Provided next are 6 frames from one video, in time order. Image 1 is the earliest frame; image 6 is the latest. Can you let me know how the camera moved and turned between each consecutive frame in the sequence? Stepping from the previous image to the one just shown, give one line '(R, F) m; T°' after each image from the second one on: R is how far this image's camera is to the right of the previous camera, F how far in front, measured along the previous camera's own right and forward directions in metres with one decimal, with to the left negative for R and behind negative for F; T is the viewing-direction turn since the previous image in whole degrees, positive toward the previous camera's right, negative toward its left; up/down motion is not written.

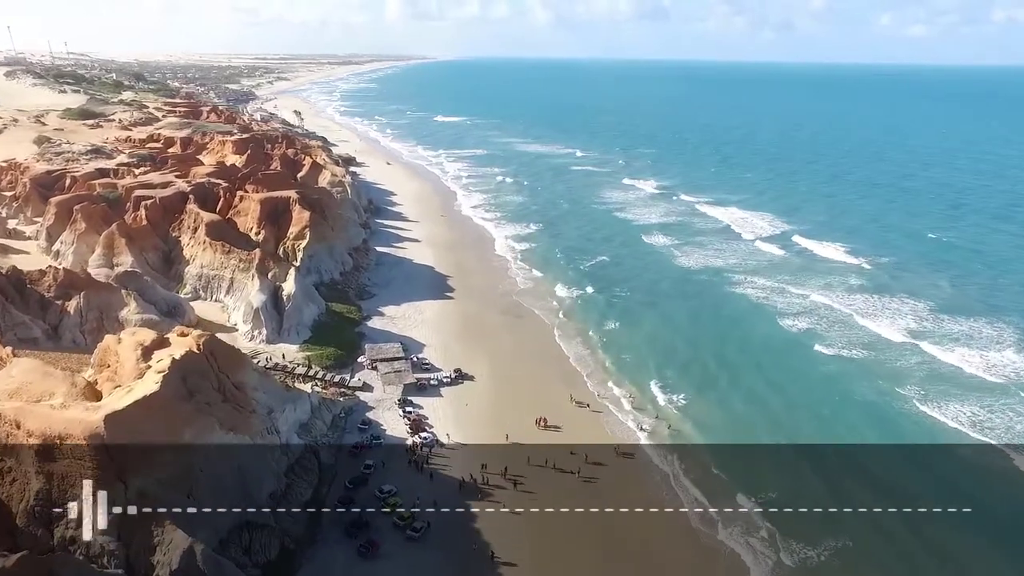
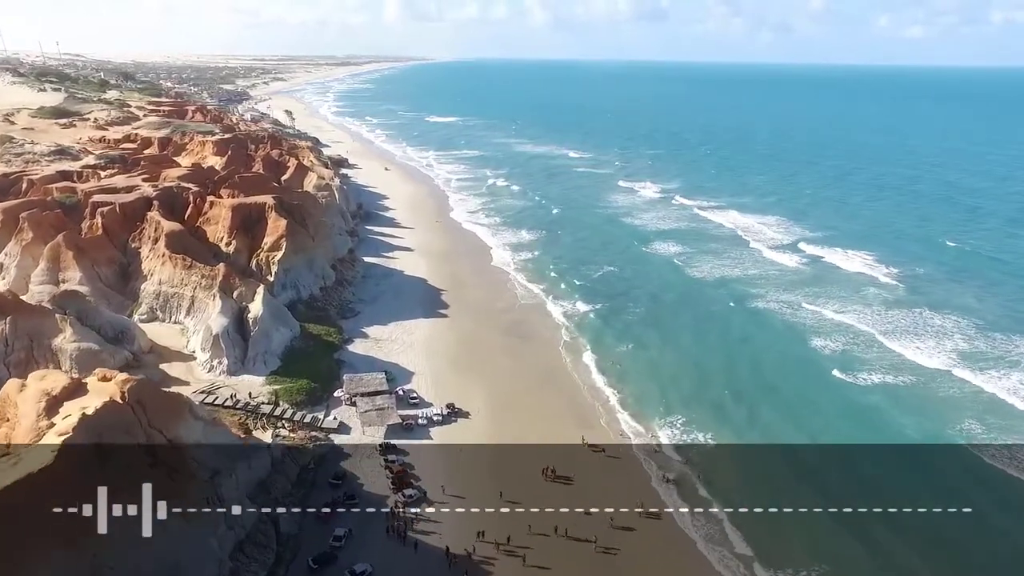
(-0.1, +4.7) m; 0°
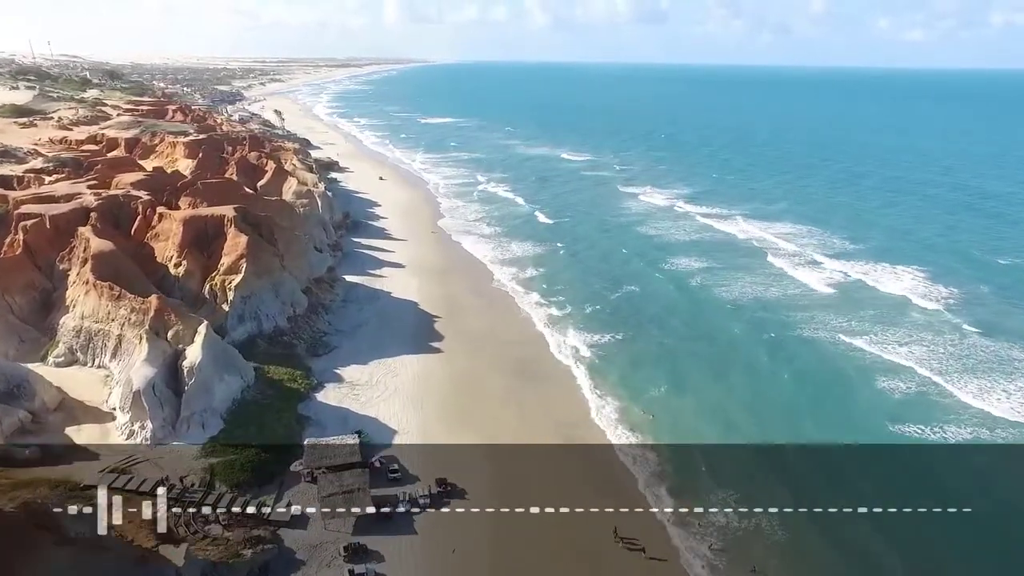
(-0.3, +6.7) m; 0°
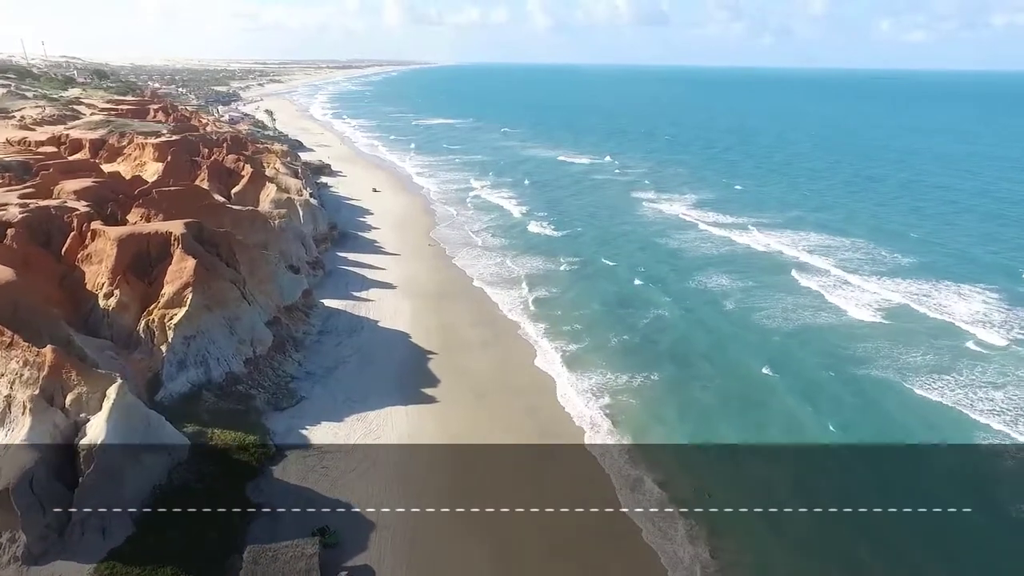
(-0.3, +6.4) m; 0°
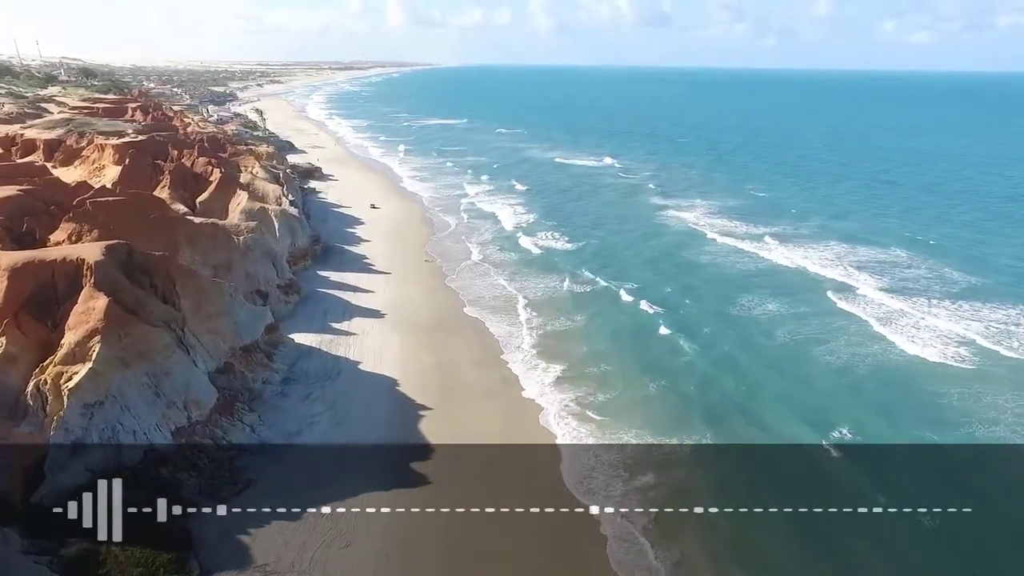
(-0.4, +6.7) m; 0°
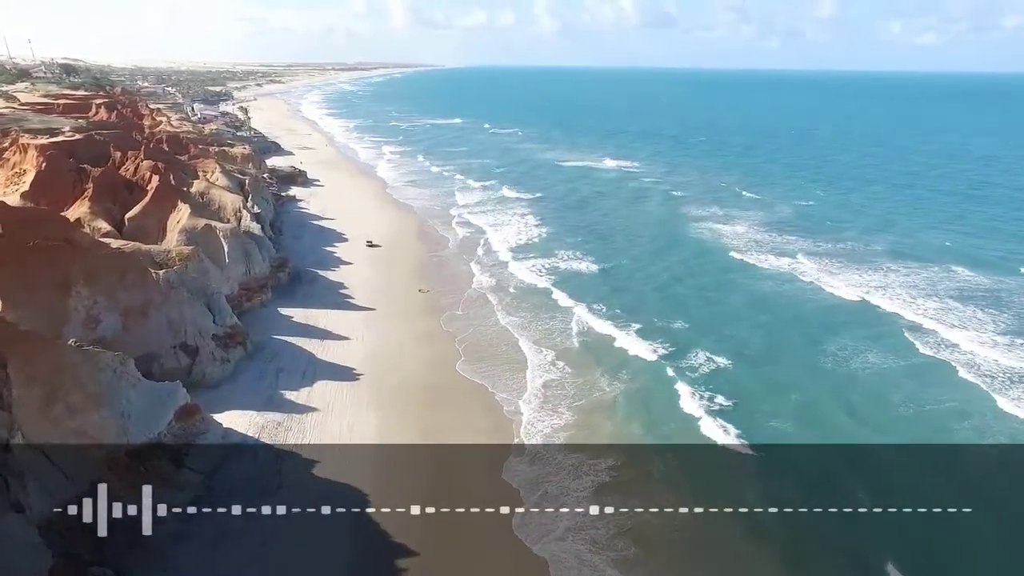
(-0.6, +9.2) m; 0°
